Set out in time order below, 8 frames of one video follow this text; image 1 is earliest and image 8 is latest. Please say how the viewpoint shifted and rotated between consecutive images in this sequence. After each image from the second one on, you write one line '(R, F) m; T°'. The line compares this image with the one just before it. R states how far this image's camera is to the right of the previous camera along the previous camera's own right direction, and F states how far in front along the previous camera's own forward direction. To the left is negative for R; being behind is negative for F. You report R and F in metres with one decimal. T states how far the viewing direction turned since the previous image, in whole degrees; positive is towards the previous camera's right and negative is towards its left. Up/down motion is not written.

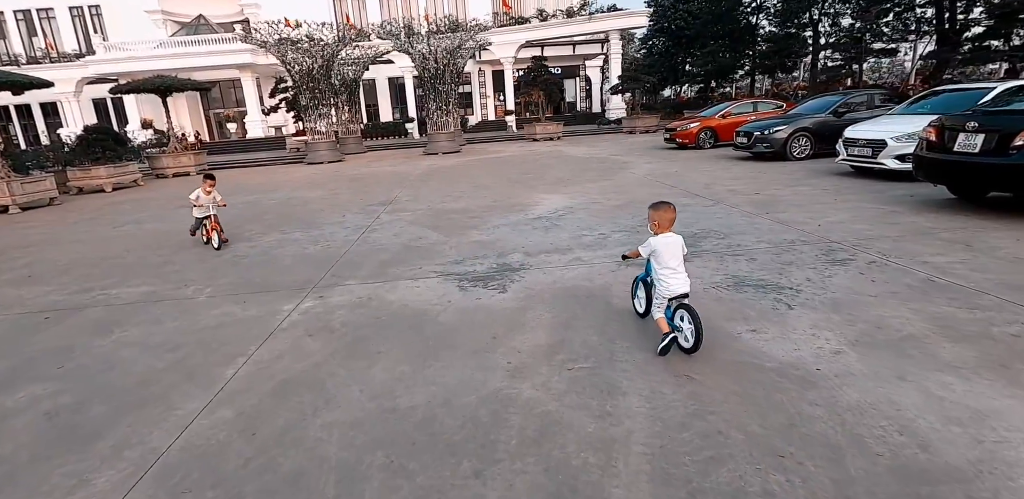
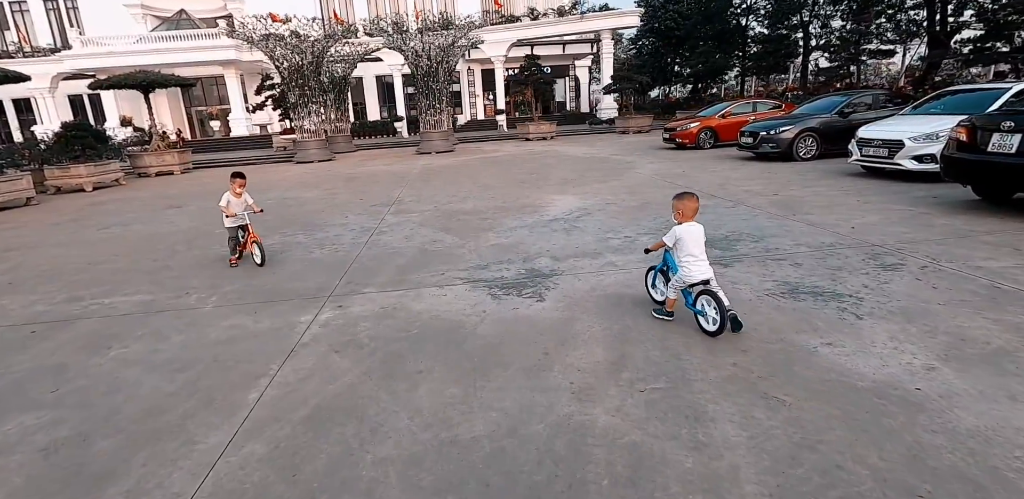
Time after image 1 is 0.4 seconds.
(-0.4, +0.3) m; +2°
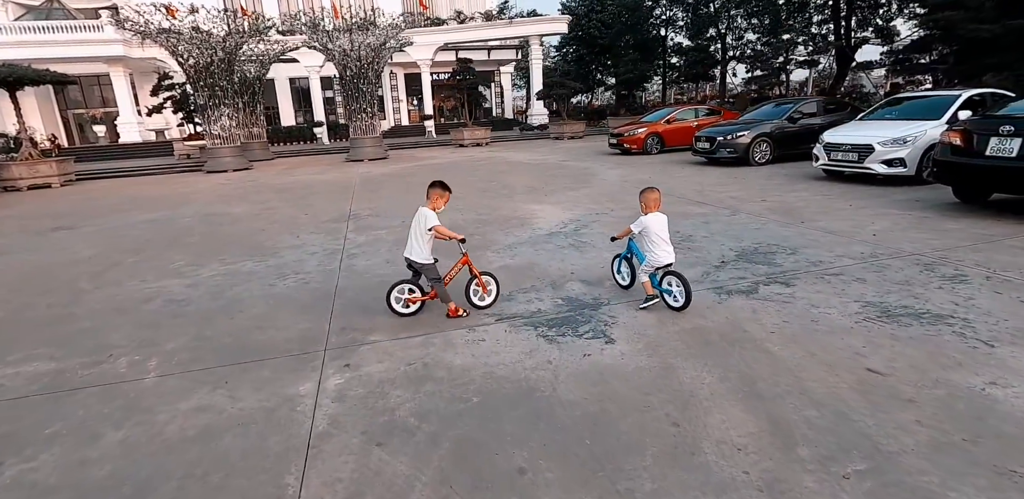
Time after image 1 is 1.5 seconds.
(-0.8, +0.8) m; +9°
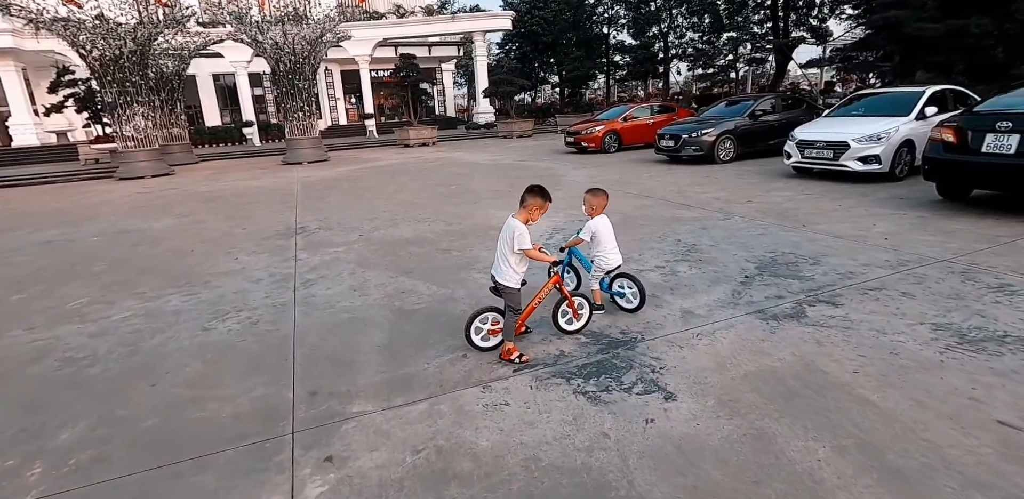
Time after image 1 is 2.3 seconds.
(-0.4, +0.7) m; +6°
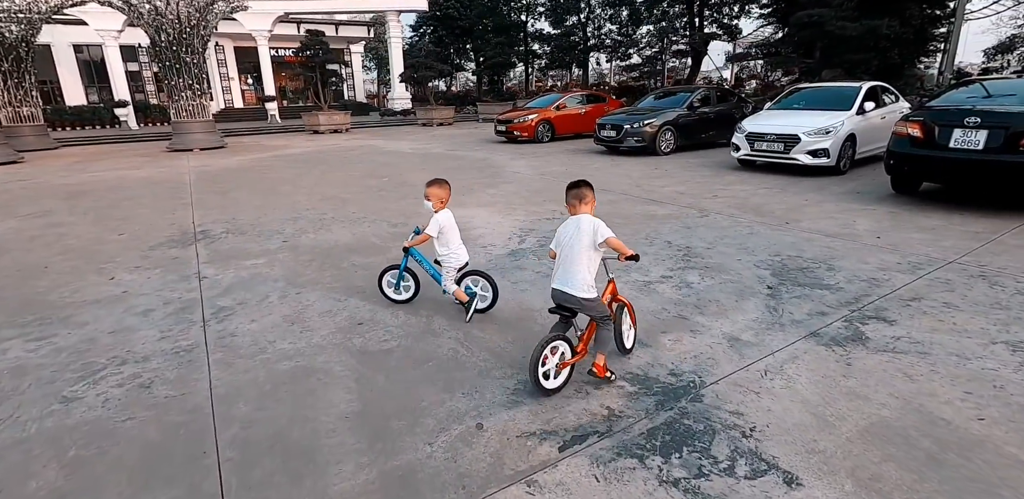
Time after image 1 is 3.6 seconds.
(-0.5, +0.8) m; +10°
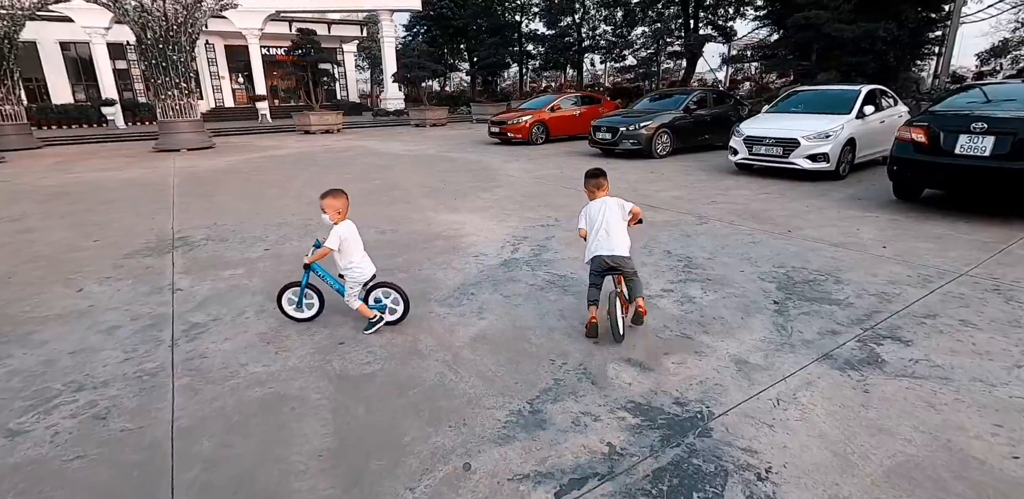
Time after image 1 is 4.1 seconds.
(0.0, +0.2) m; +1°
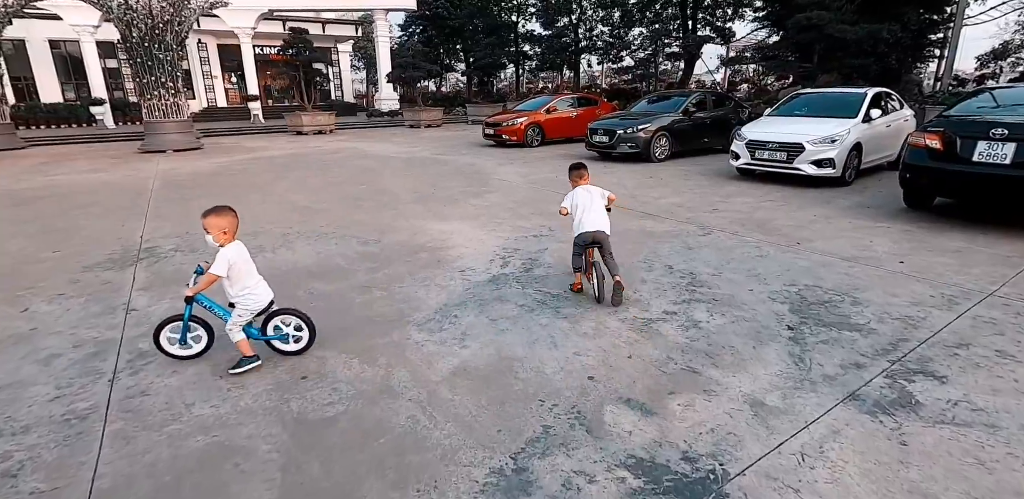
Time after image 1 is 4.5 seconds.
(+0.1, +0.3) m; 0°
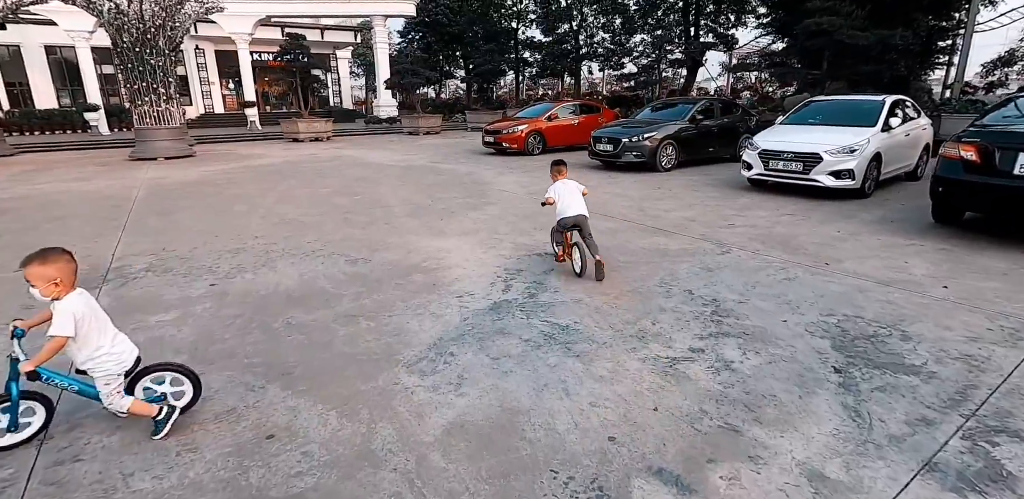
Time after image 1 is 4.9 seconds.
(0.0, +0.4) m; 0°
